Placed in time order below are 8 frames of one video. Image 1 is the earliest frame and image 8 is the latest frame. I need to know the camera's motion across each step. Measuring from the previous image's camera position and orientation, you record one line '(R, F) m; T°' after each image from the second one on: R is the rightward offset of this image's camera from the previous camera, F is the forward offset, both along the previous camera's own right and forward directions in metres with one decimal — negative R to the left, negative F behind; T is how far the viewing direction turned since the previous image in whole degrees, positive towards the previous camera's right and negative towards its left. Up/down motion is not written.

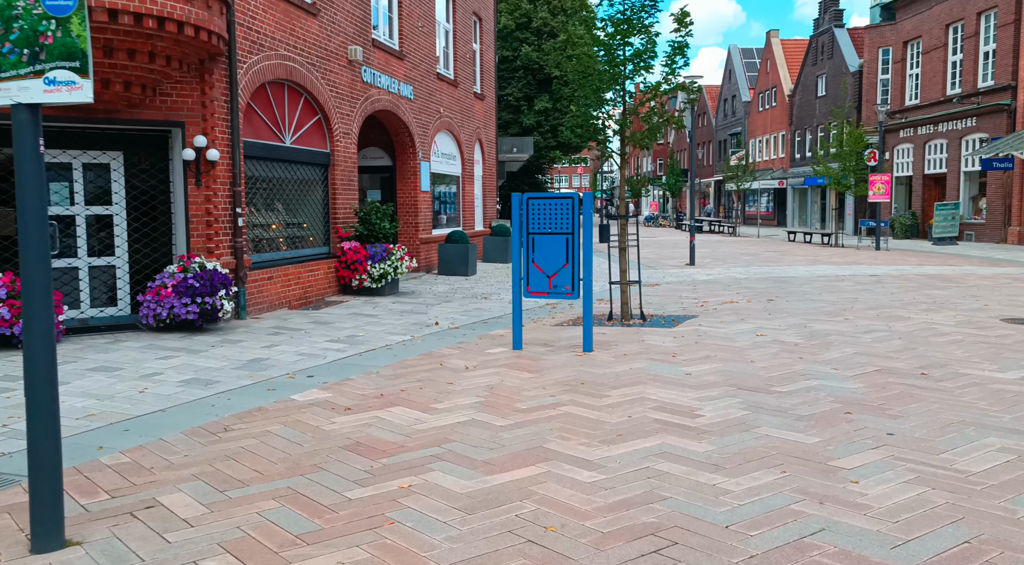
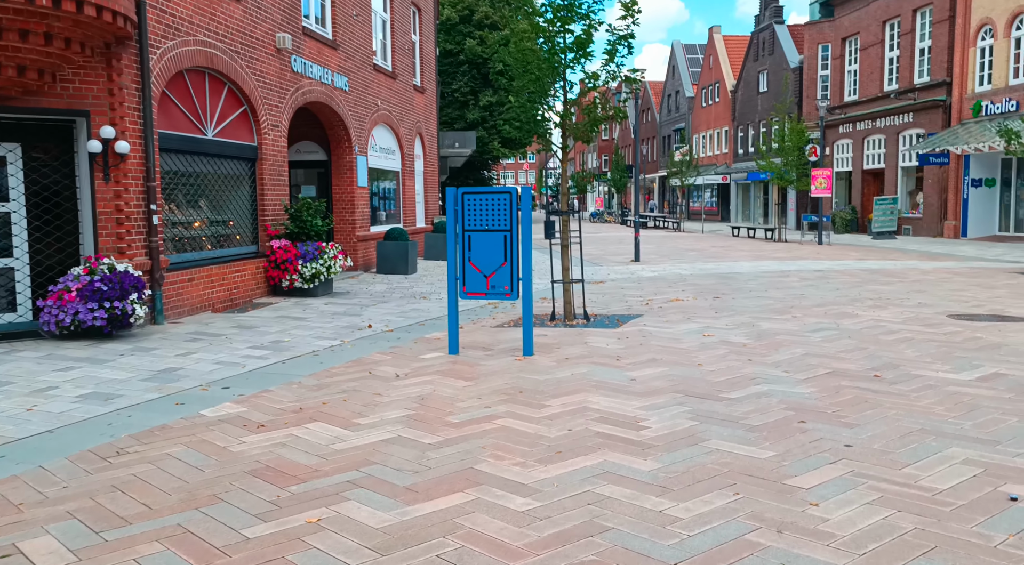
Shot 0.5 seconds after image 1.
(+0.1, +0.5) m; +4°
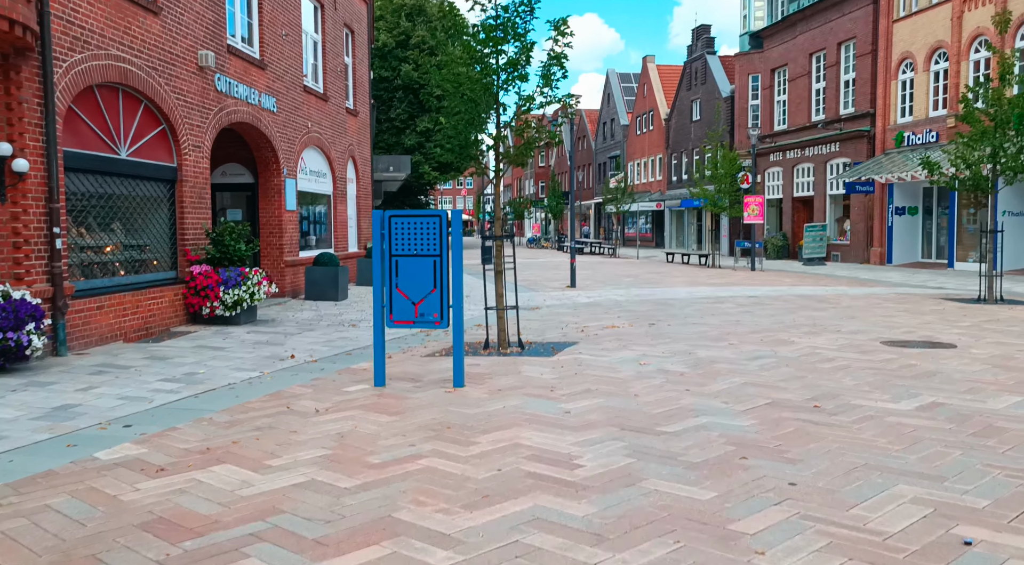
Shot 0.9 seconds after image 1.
(+0.1, +0.3) m; +4°
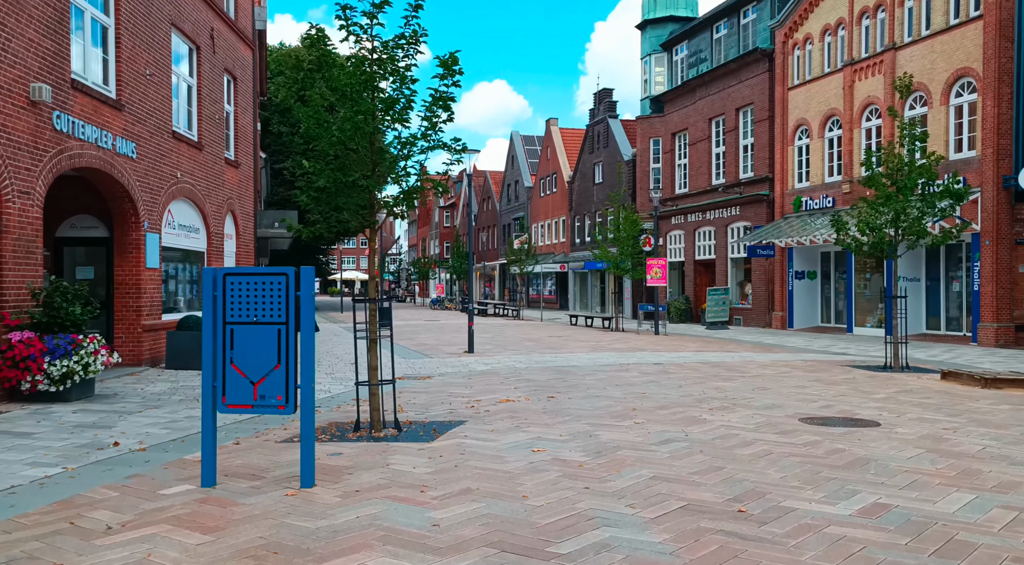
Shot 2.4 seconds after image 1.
(+0.3, +1.2) m; +6°
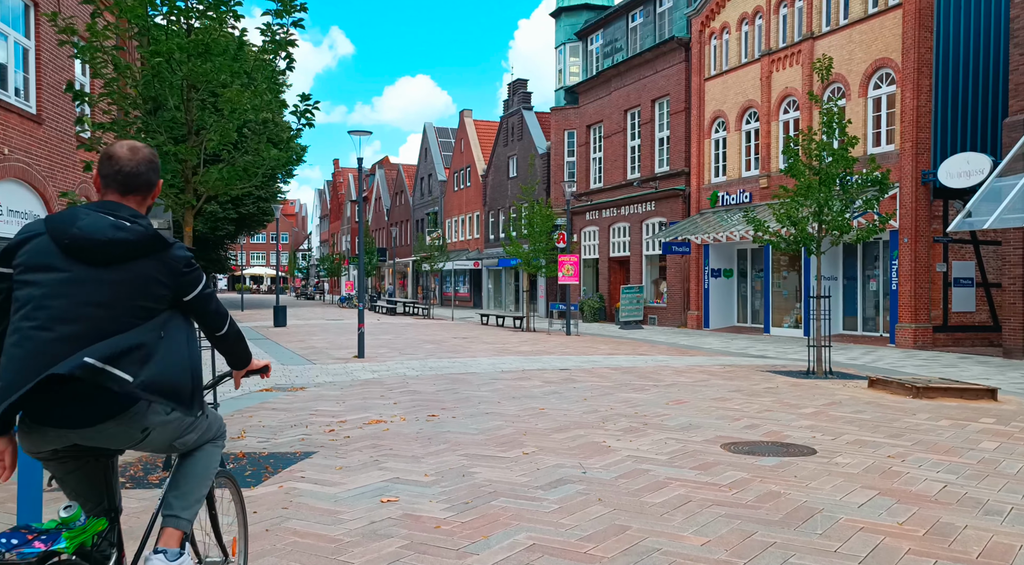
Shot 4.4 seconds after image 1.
(+0.5, +1.7) m; +5°
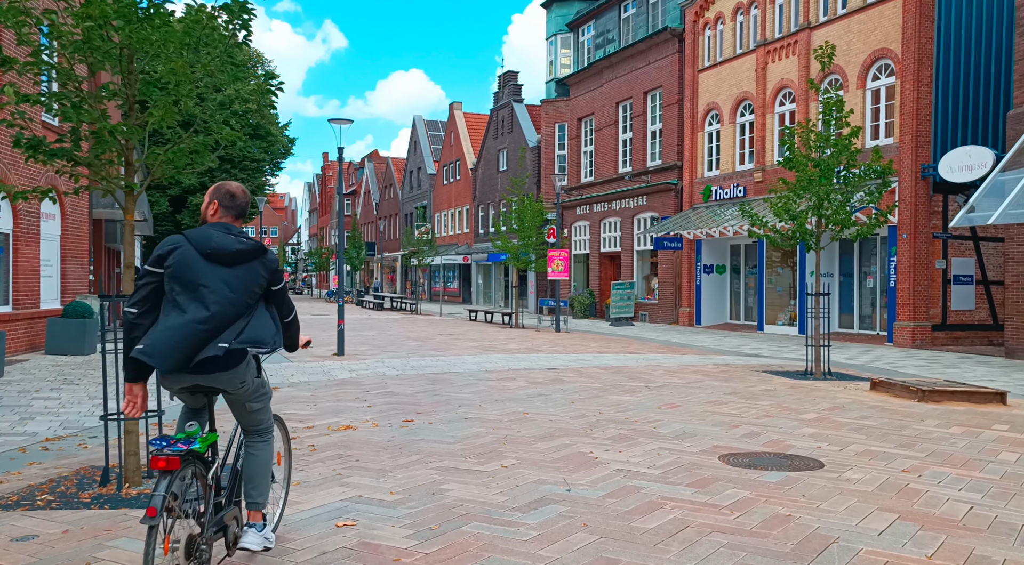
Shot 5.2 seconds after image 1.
(+0.1, +0.7) m; +1°
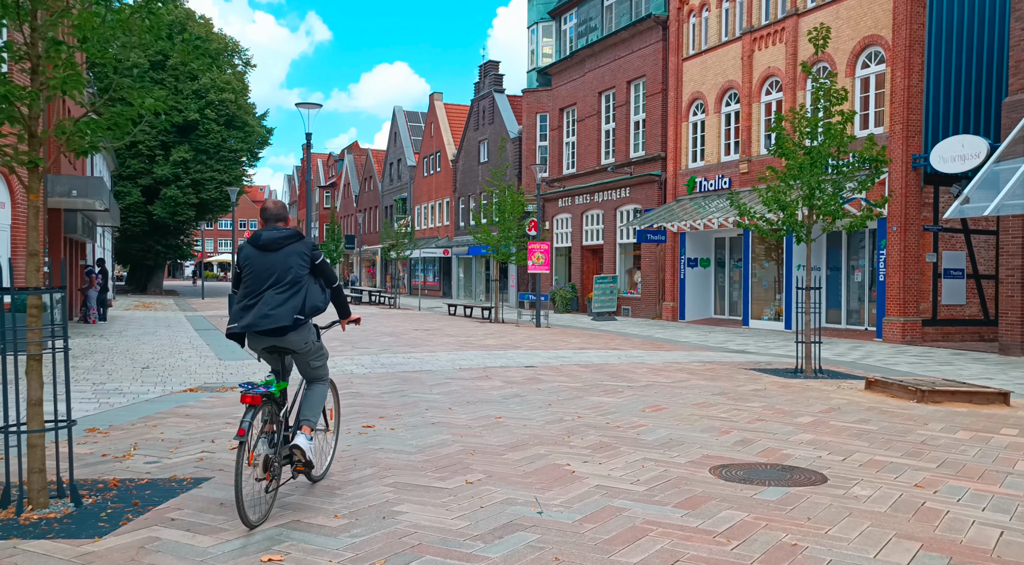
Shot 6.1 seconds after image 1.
(+0.1, +0.7) m; +1°
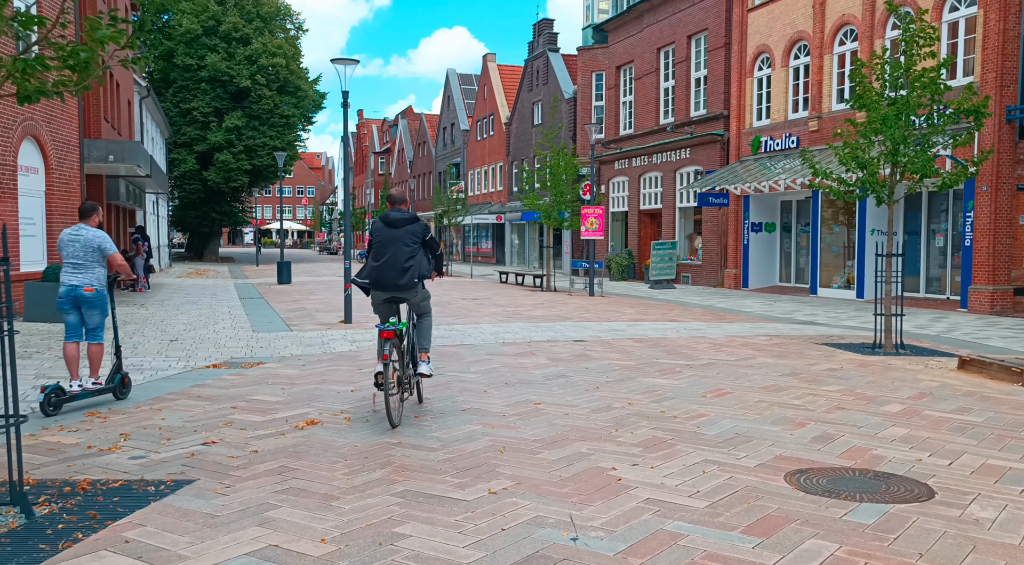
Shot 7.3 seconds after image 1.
(+0.1, +1.0) m; -4°
